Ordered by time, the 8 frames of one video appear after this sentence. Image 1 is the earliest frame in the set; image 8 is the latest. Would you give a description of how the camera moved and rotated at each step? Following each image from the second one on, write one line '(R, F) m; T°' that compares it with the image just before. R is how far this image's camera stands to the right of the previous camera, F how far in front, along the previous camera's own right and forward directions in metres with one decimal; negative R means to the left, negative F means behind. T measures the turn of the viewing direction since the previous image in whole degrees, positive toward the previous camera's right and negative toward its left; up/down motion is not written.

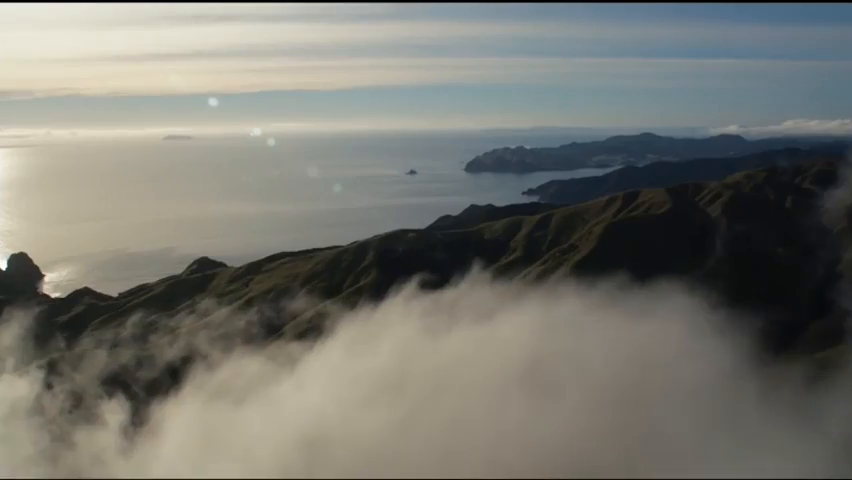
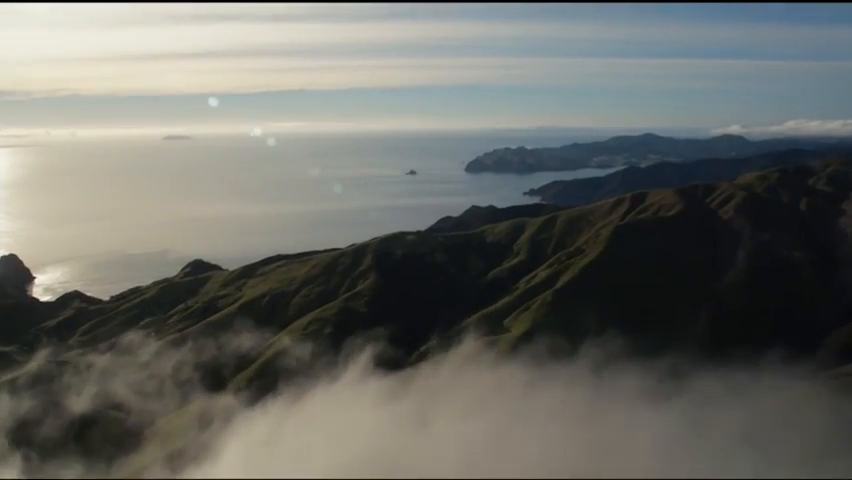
(0.0, +6.2) m; 0°
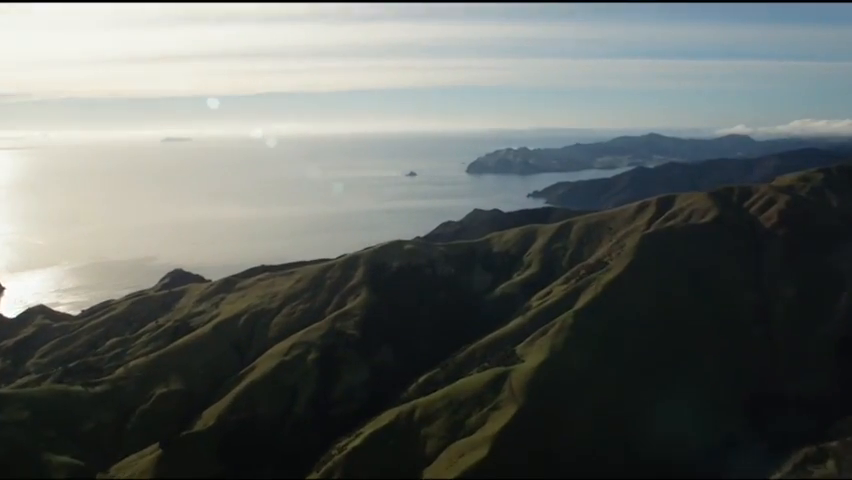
(+0.3, +19.1) m; 0°
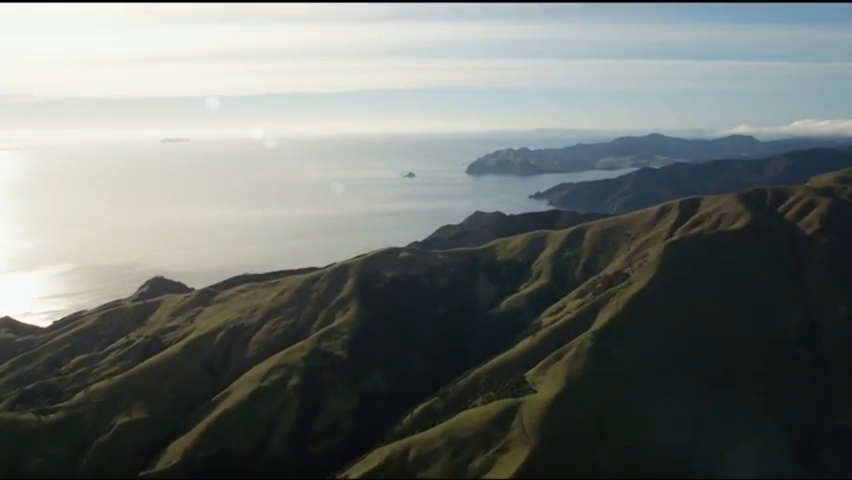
(+0.4, +14.9) m; 0°
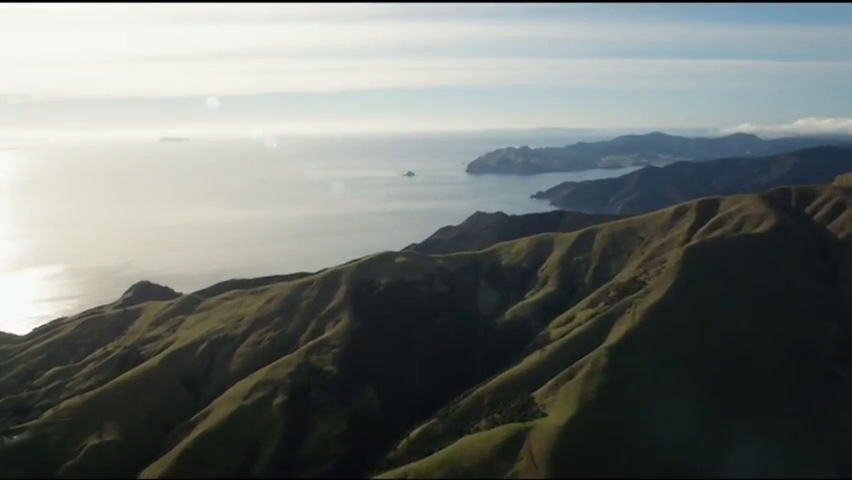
(+0.4, +9.5) m; 0°
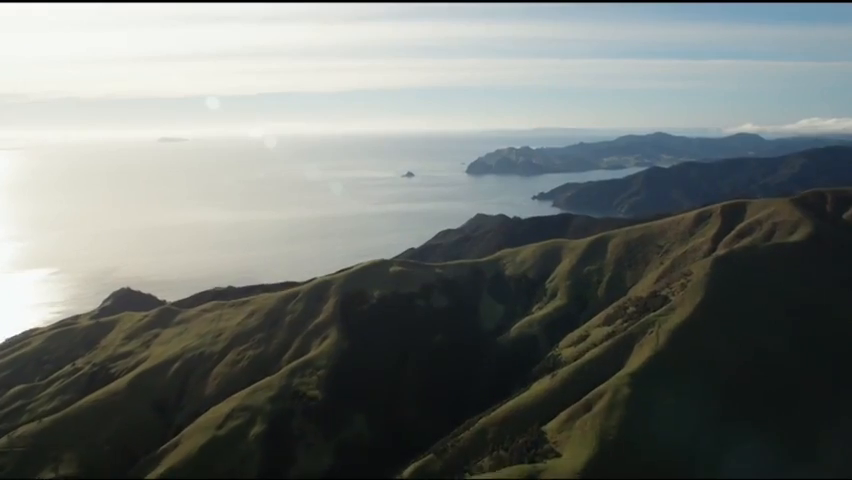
(+0.5, +11.3) m; 0°
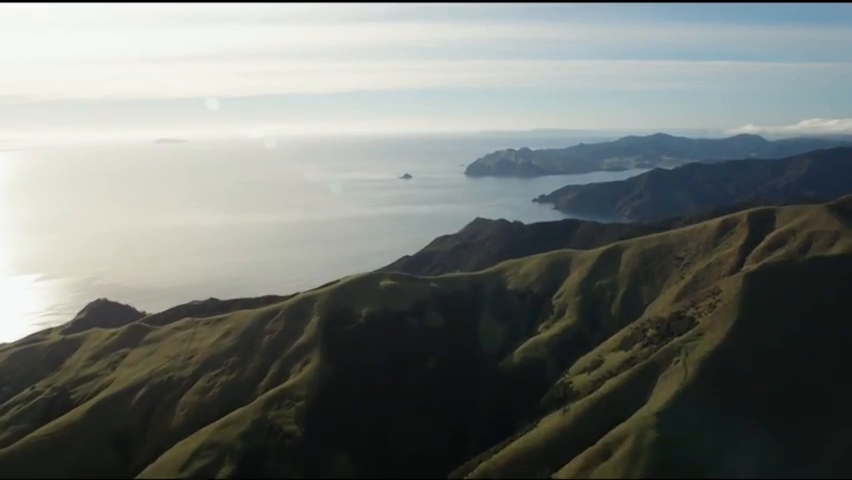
(+0.7, +11.3) m; 0°
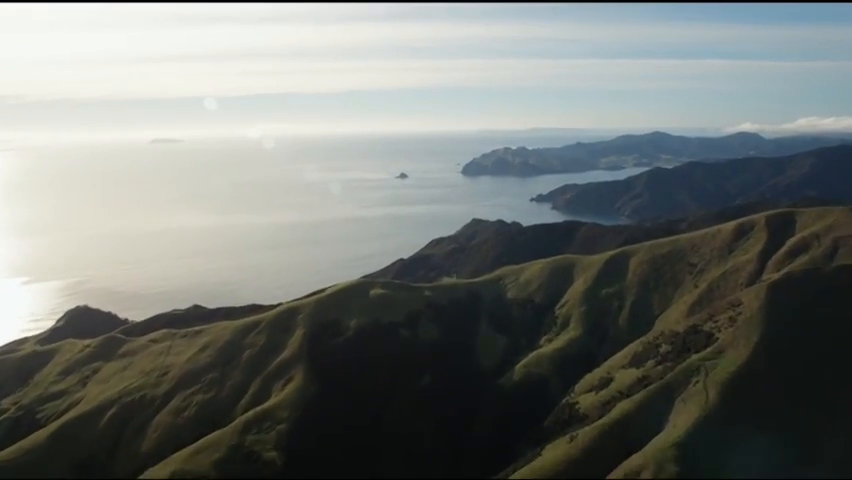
(+0.5, +7.4) m; 0°
